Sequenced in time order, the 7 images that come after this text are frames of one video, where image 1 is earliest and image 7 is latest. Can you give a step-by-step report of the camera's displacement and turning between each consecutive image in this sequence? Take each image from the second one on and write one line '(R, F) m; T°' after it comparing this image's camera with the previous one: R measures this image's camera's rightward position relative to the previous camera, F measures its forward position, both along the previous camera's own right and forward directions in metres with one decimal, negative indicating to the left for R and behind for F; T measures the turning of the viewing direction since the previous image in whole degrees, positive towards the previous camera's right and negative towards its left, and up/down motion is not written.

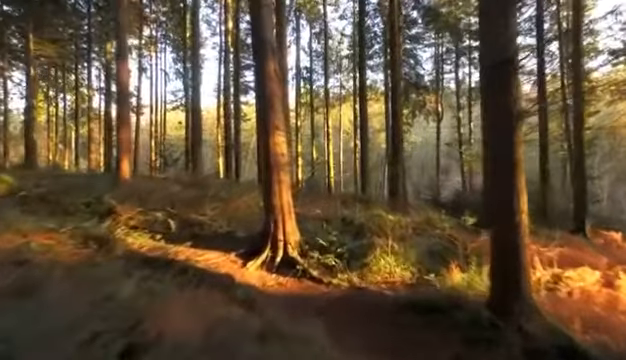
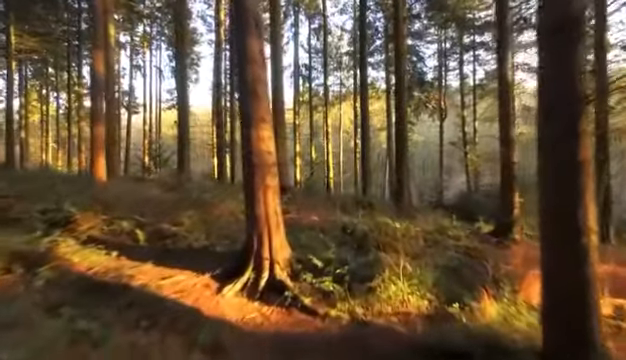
(+0.1, +2.0) m; 0°
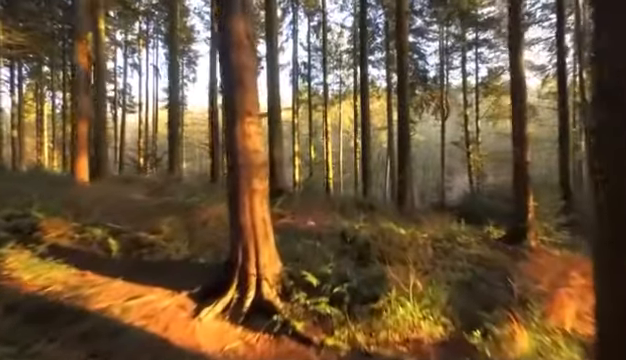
(0.0, +1.2) m; 0°
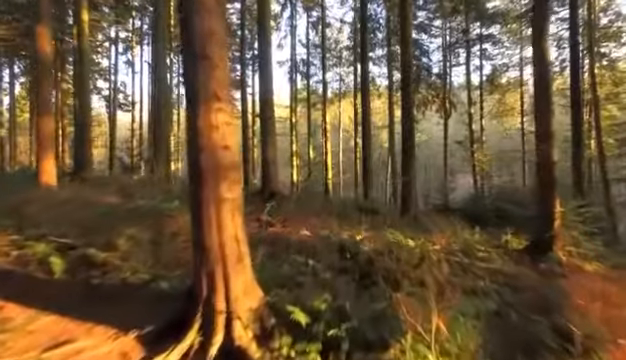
(+0.1, +1.8) m; 0°
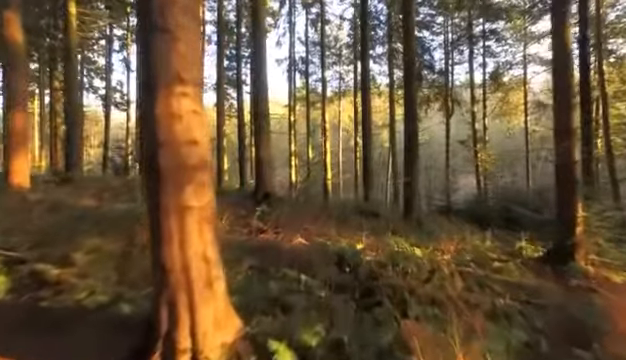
(0.0, +1.2) m; 0°
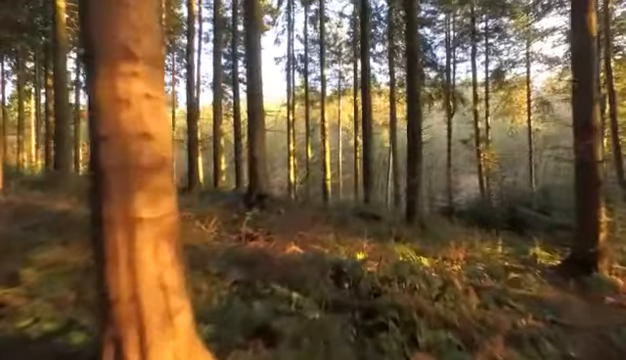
(0.0, +1.0) m; 0°
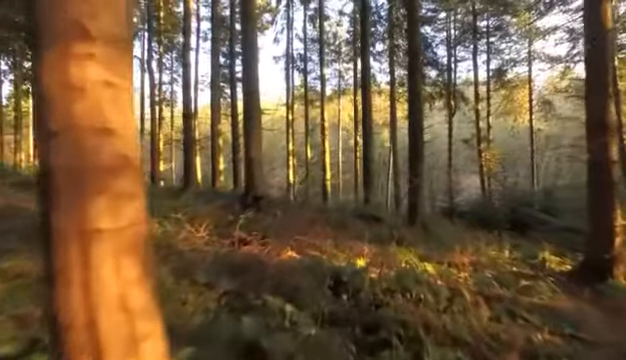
(0.0, +0.6) m; 0°
